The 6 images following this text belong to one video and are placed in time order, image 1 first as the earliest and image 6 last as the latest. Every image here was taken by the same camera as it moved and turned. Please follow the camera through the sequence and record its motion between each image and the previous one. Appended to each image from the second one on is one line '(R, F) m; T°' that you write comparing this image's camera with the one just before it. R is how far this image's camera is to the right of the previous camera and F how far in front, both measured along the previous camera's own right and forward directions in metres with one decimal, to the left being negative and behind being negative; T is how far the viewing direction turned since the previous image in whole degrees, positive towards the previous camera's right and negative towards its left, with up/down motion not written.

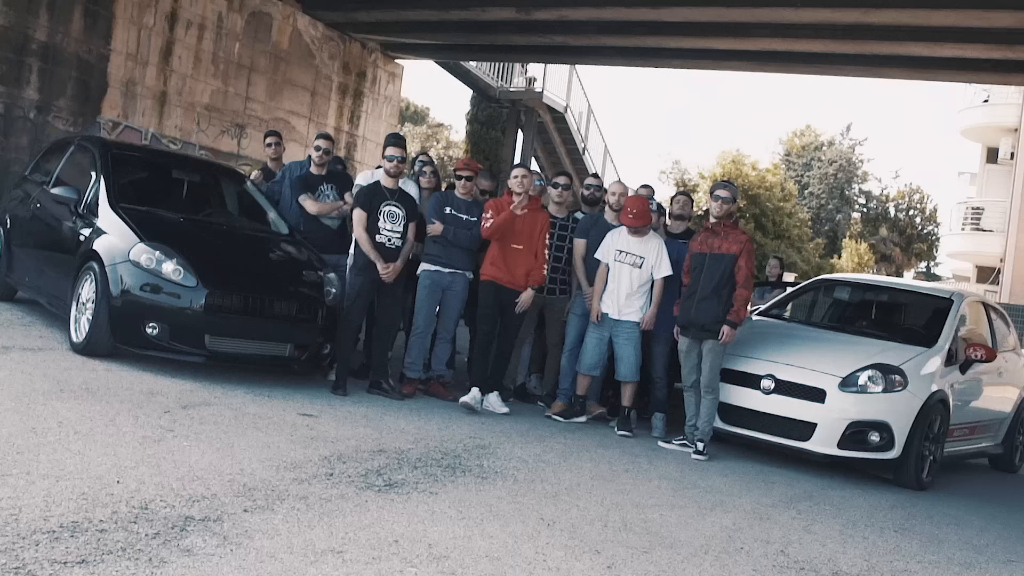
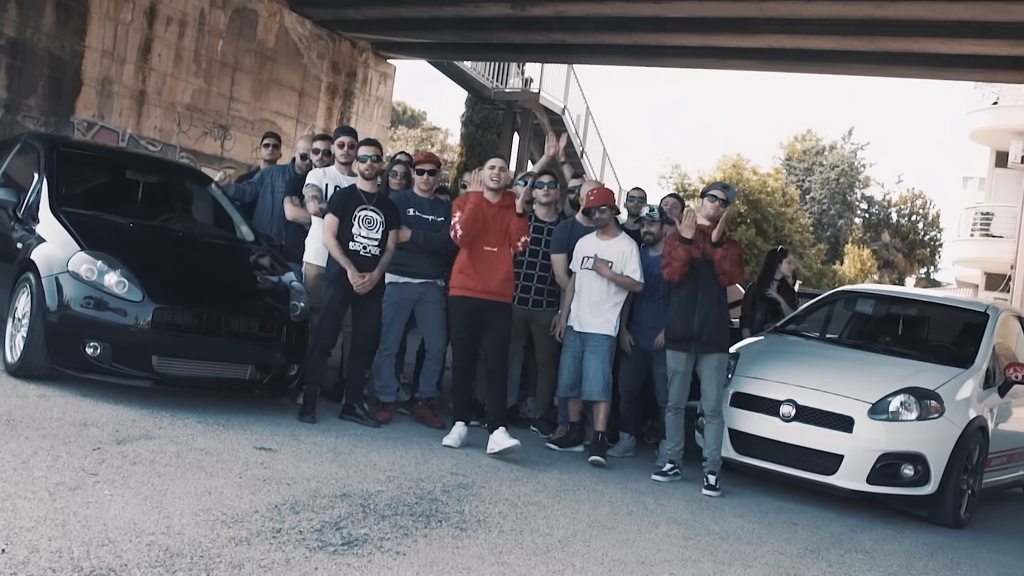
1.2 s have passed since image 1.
(0.0, +0.8) m; 0°
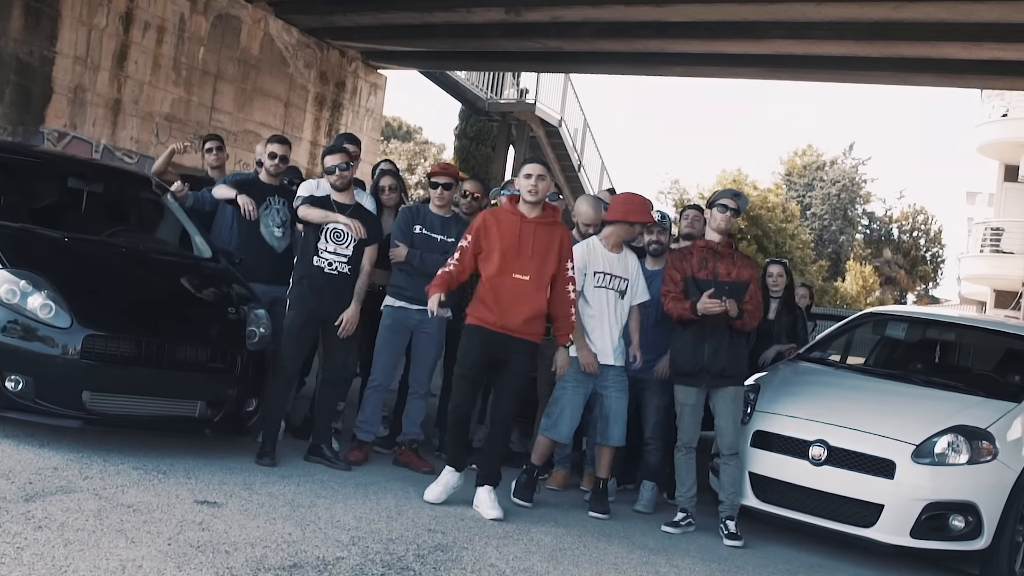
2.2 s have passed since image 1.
(0.0, +0.8) m; 0°
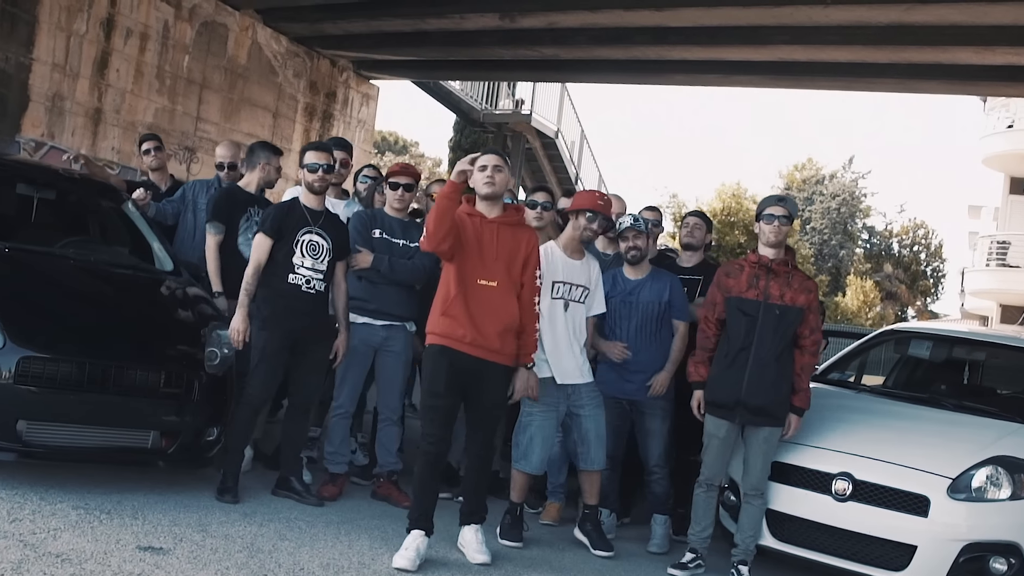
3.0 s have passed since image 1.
(0.0, +0.6) m; 0°
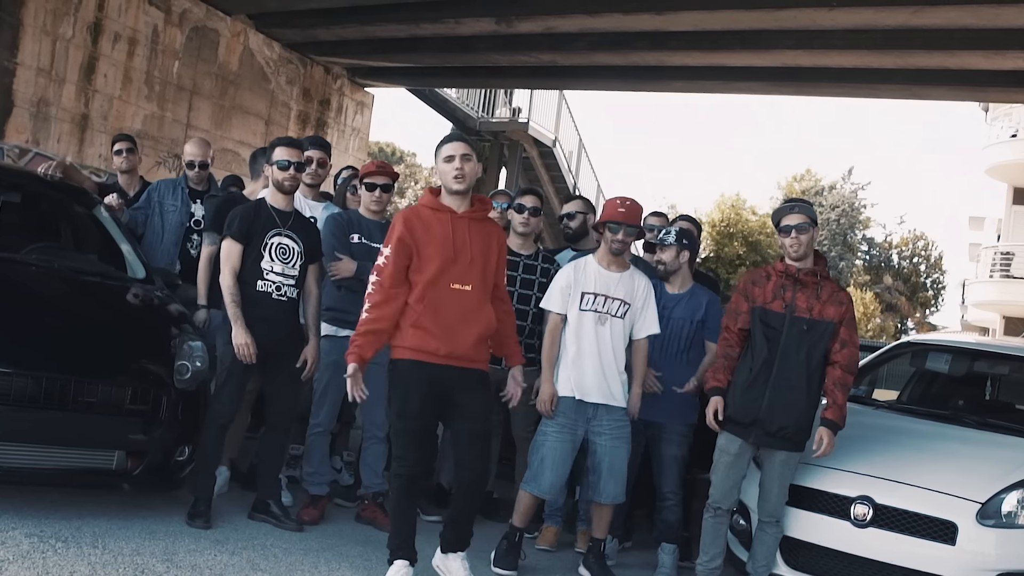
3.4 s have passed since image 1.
(0.0, +0.4) m; 0°
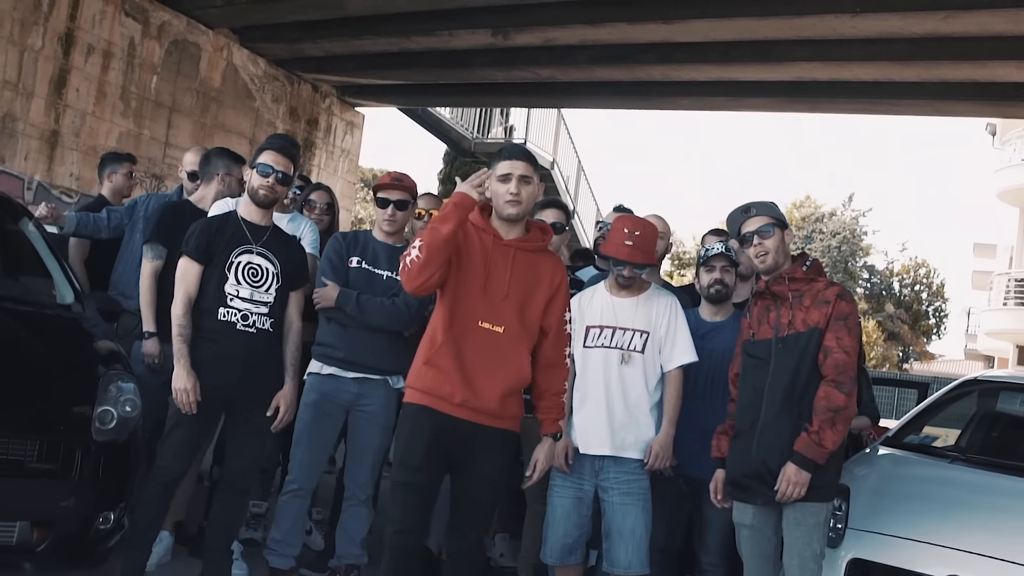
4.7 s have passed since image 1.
(0.0, +0.9) m; 0°
